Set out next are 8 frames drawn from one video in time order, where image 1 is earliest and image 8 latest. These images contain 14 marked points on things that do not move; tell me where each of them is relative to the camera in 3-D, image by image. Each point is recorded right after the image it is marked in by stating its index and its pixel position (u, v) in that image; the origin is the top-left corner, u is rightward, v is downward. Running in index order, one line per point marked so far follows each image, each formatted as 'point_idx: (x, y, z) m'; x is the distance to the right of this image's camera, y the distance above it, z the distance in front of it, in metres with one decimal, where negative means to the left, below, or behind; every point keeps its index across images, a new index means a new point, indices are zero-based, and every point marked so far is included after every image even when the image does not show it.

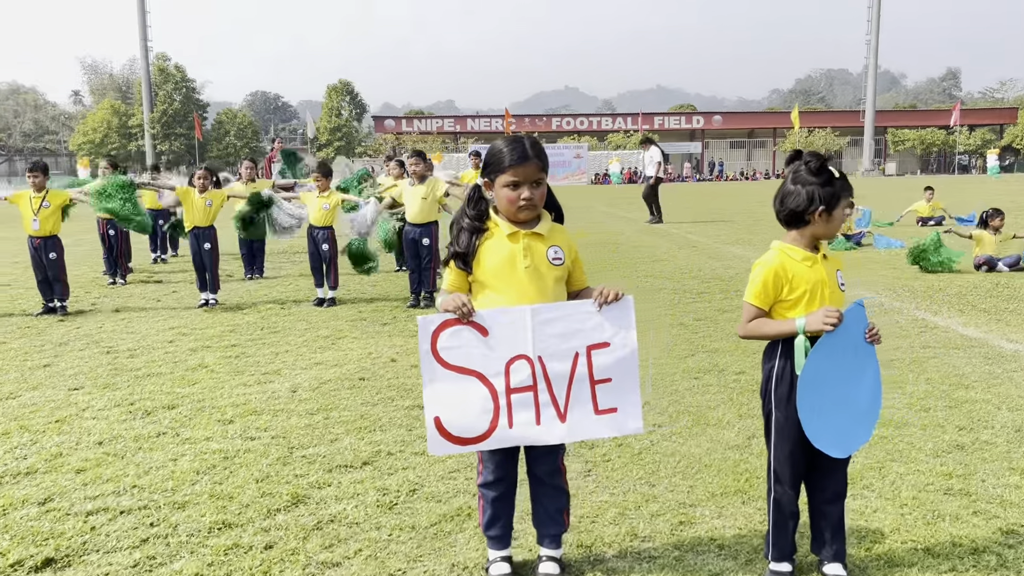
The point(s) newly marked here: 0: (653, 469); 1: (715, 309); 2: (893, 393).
0: (+0.6, -0.7, +3.4) m
1: (+1.6, -0.2, +7.0) m
2: (+1.9, -0.5, +4.5) m
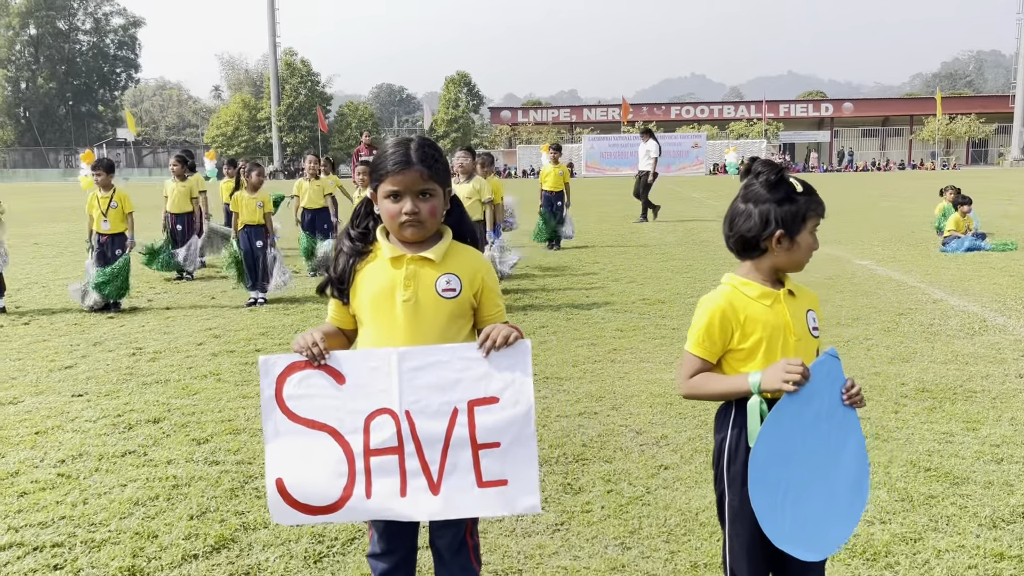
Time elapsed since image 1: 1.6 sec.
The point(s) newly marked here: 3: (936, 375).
0: (+0.4, -0.8, +2.9) m
1: (+2.0, -0.2, +6.3) m
2: (+1.9, -0.6, +3.7) m
3: (+2.3, -0.5, +4.7) m
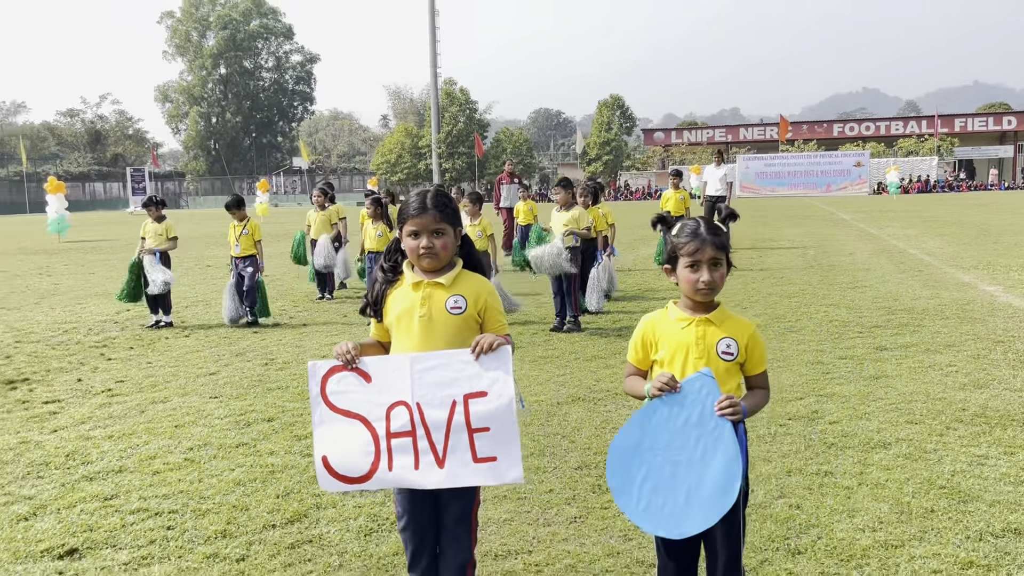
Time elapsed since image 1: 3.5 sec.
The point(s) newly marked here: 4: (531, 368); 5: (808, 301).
0: (+0.5, -0.9, +3.3) m
1: (+2.6, -0.4, +6.3) m
2: (+2.1, -0.8, +3.8) m
3: (+2.7, -0.6, +4.7) m
4: (+0.1, -0.6, +6.1) m
5: (+3.0, -0.1, +8.6) m
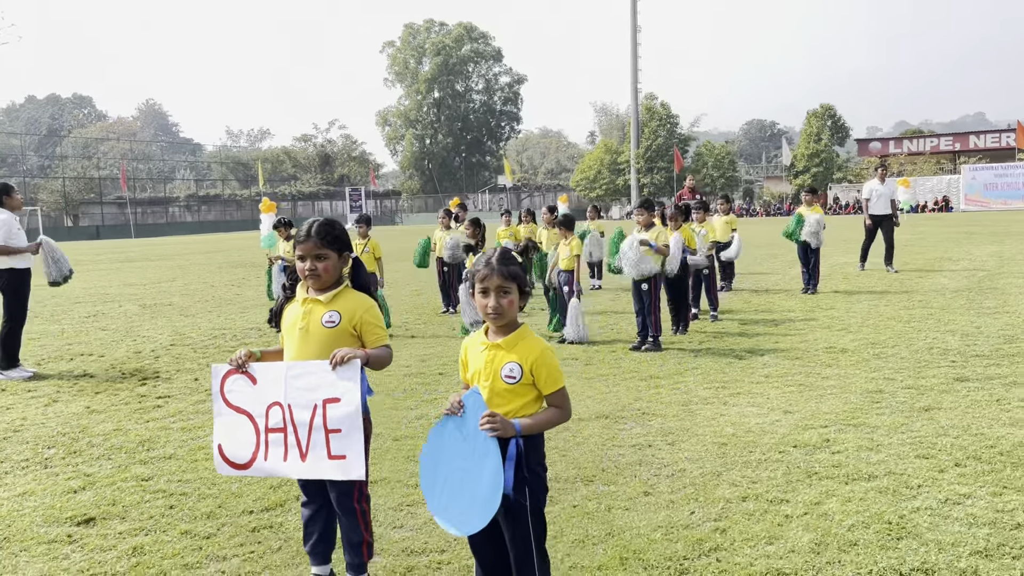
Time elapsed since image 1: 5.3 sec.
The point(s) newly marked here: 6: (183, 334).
0: (+0.2, -1.0, +3.4) m
1: (+3.0, -0.6, +5.9) m
2: (+1.9, -0.9, +3.6) m
3: (+2.7, -0.8, +4.3) m
4: (+0.5, -0.7, +6.3) m
5: (+3.9, -0.4, +8.1) m
6: (-3.8, -0.5, +9.9) m
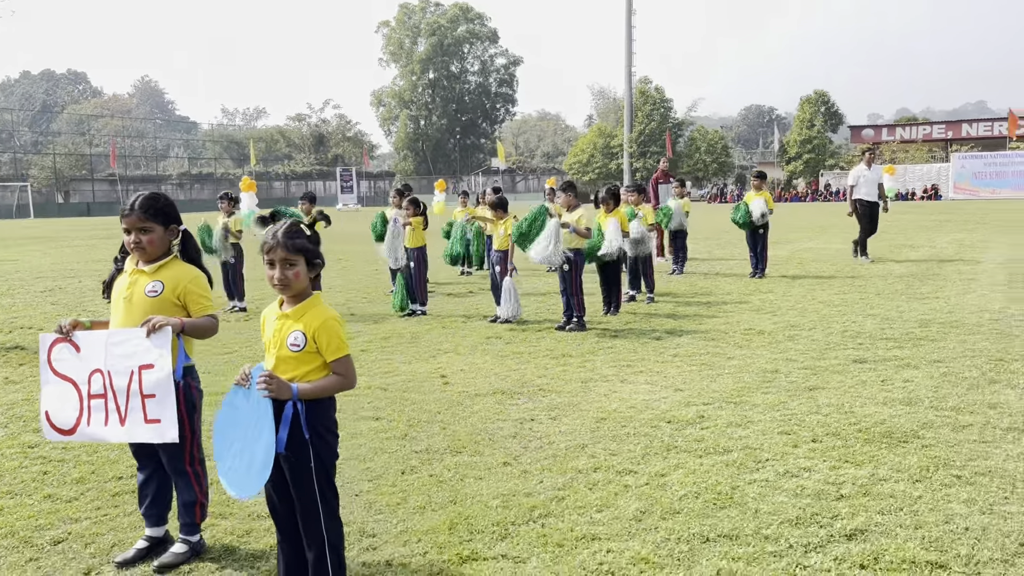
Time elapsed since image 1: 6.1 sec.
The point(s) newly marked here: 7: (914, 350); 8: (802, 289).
0: (-0.4, -0.9, +3.5) m
1: (+2.4, -0.5, +6.0) m
2: (+1.3, -0.8, +3.7) m
3: (+2.0, -0.7, +4.5) m
4: (-0.1, -0.5, +6.4) m
5: (+3.2, -0.2, +8.2) m
6: (-4.4, -0.3, +10.0) m
7: (+2.9, -0.4, +6.2) m
8: (+3.3, 0.0, +9.9) m
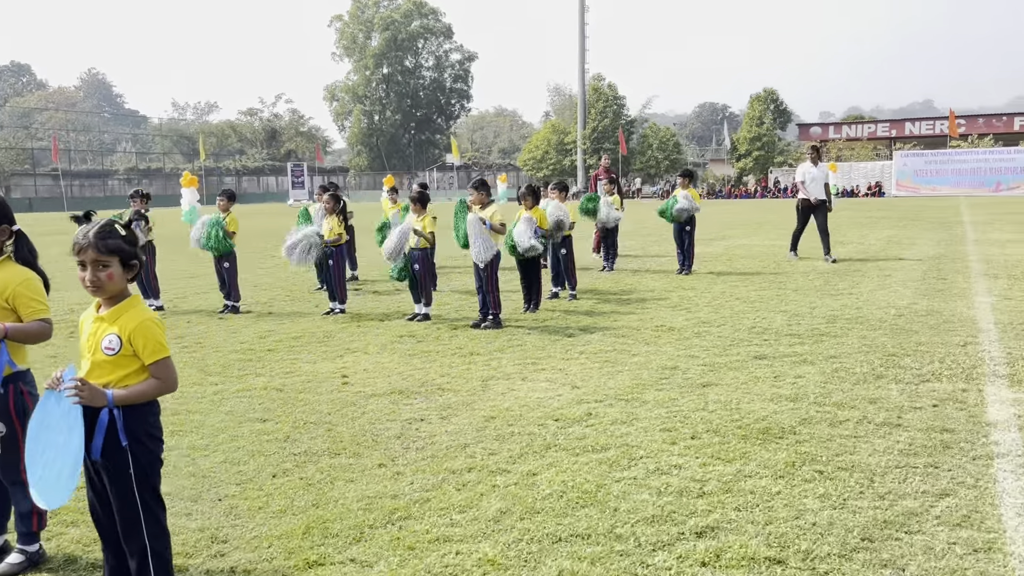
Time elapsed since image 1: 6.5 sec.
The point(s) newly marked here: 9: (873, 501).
0: (-1.0, -0.9, +3.5) m
1: (+1.7, -0.5, +6.1) m
2: (+0.7, -0.8, +3.8) m
3: (+1.4, -0.7, +4.5) m
4: (-0.8, -0.5, +6.4) m
5: (+2.4, -0.2, +8.3) m
6: (-5.3, -0.2, +9.7) m
7: (+2.2, -0.4, +6.3) m
8: (+2.4, 0.0, +10.0) m
9: (+1.4, -0.8, +3.3) m
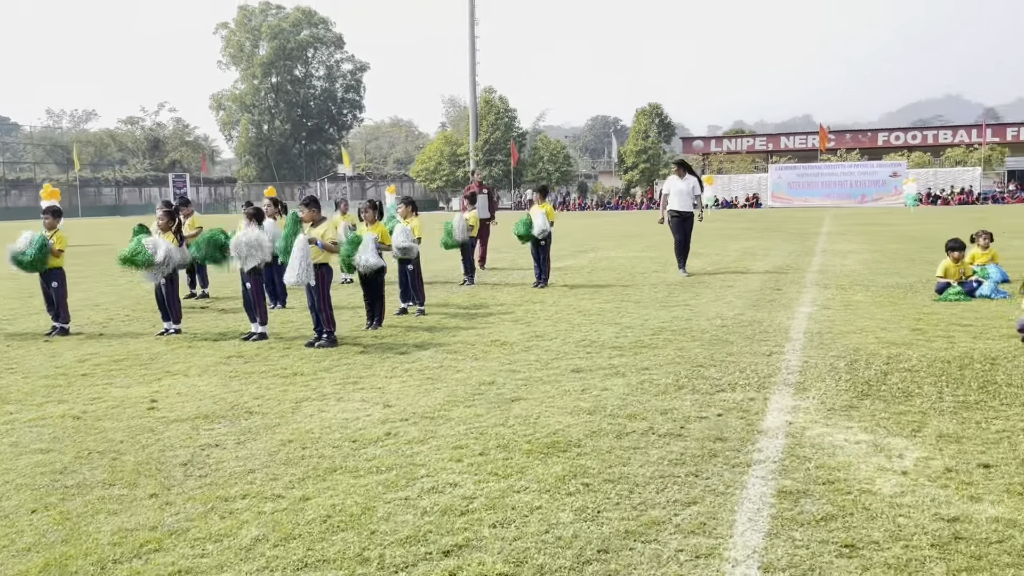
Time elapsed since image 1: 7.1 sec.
0: (-1.9, -1.0, +3.3) m
1: (+0.4, -0.6, +6.3) m
2: (-0.2, -0.9, +3.8) m
3: (+0.4, -0.8, +4.7) m
4: (-2.1, -0.7, +6.2) m
5: (+0.9, -0.3, +8.6) m
6: (-7.0, -0.5, +9.0) m
7: (+0.9, -0.5, +6.5) m
8: (+0.7, -0.1, +10.2) m
9: (+0.4, -0.9, +3.5) m
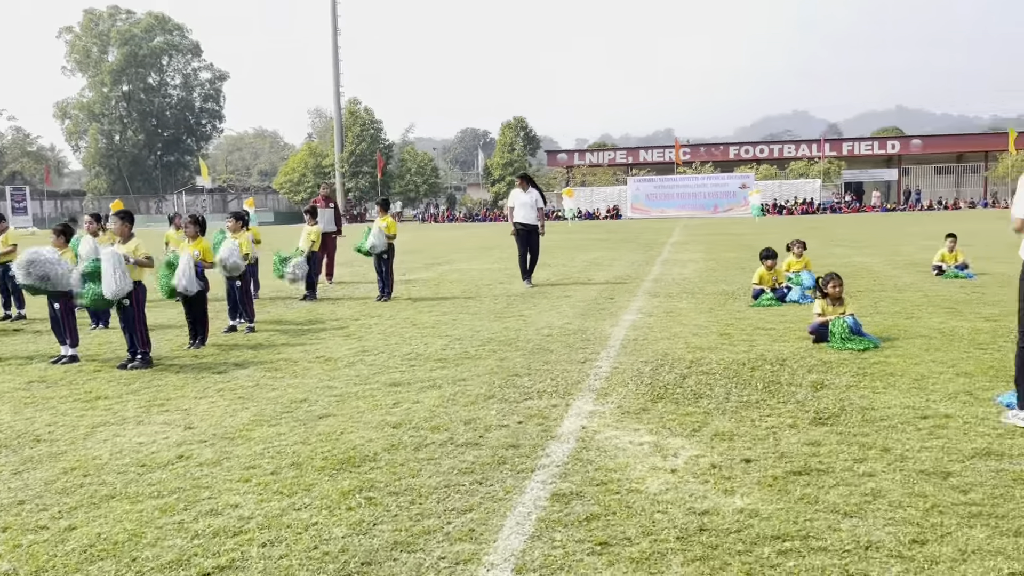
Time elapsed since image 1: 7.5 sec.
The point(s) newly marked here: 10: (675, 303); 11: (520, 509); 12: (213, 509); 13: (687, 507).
0: (-2.8, -1.1, +3.0) m
1: (-0.9, -0.7, +6.3) m
2: (-1.2, -1.0, +3.8) m
3: (-0.7, -0.8, +4.7) m
4: (-3.4, -0.8, +5.9) m
5: (-0.8, -0.4, +8.6) m
6: (-8.6, -0.8, +7.9) m
7: (-0.5, -0.6, +6.6) m
8: (-1.2, -0.3, +10.2) m
9: (-0.5, -1.0, +3.5) m
10: (+1.9, -0.2, +10.5) m
11: (0.0, -0.9, +3.6) m
12: (-1.3, -1.0, +3.7) m
13: (+0.7, -0.9, +3.6) m
